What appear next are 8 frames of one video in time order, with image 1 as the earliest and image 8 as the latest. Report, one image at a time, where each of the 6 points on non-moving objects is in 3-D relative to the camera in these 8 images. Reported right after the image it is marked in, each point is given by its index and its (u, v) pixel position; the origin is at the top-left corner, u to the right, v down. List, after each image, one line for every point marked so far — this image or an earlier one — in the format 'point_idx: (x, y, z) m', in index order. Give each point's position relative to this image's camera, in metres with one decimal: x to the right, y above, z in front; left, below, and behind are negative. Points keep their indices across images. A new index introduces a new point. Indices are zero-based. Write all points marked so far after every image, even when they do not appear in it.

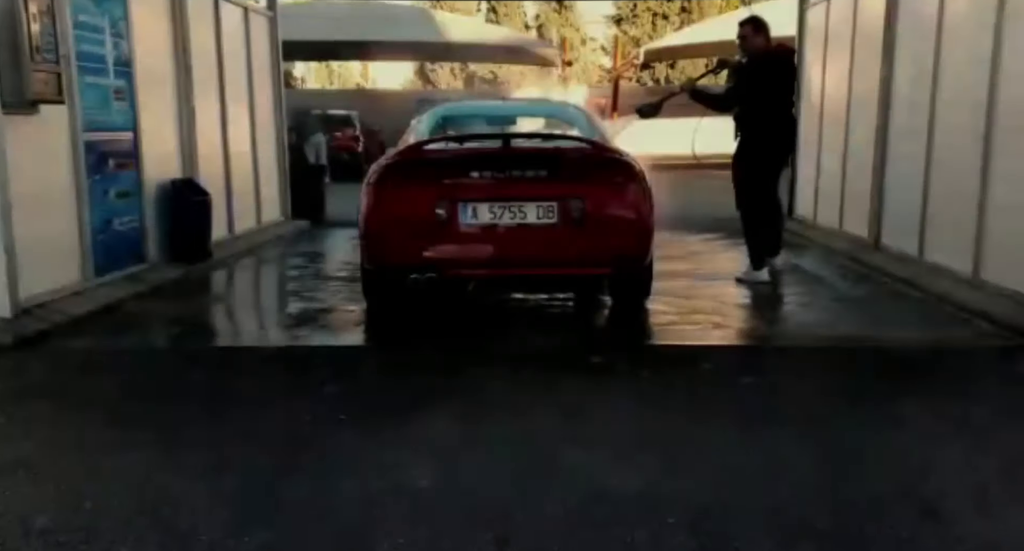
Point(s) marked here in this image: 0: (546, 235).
0: (+0.2, +0.2, +6.2) m
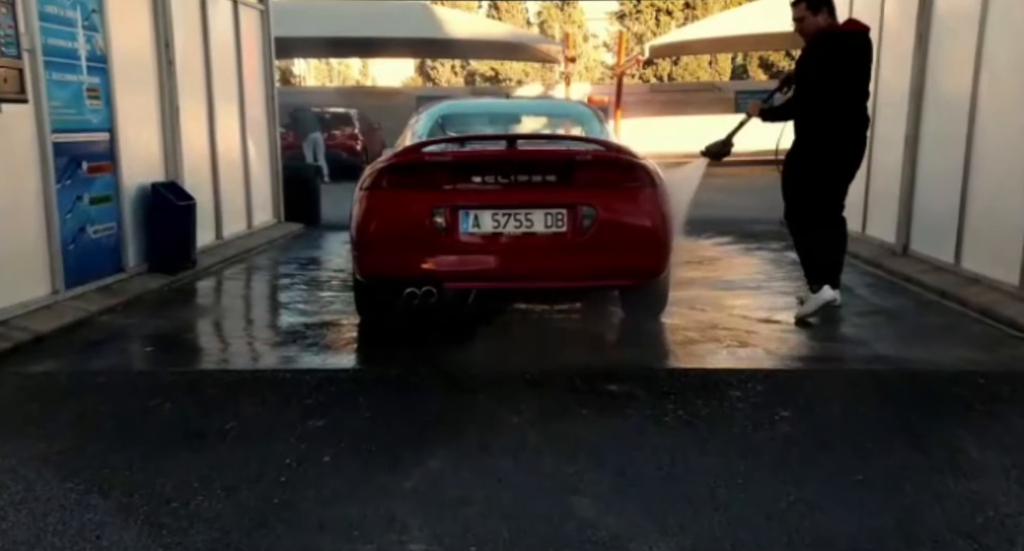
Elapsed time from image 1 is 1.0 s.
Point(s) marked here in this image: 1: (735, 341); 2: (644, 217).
0: (+0.2, +0.2, +5.7) m
1: (+1.2, -0.4, +5.7) m
2: (+0.7, +0.3, +5.7) m
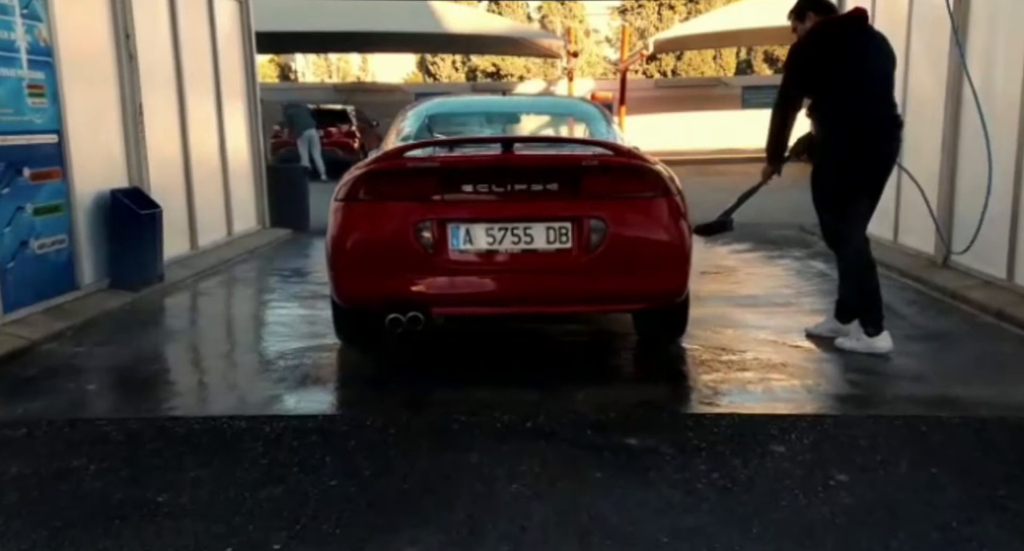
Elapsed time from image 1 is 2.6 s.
0: (+0.2, +0.1, +4.9) m
1: (+1.2, -0.5, +4.9) m
2: (+0.7, +0.2, +5.0) m
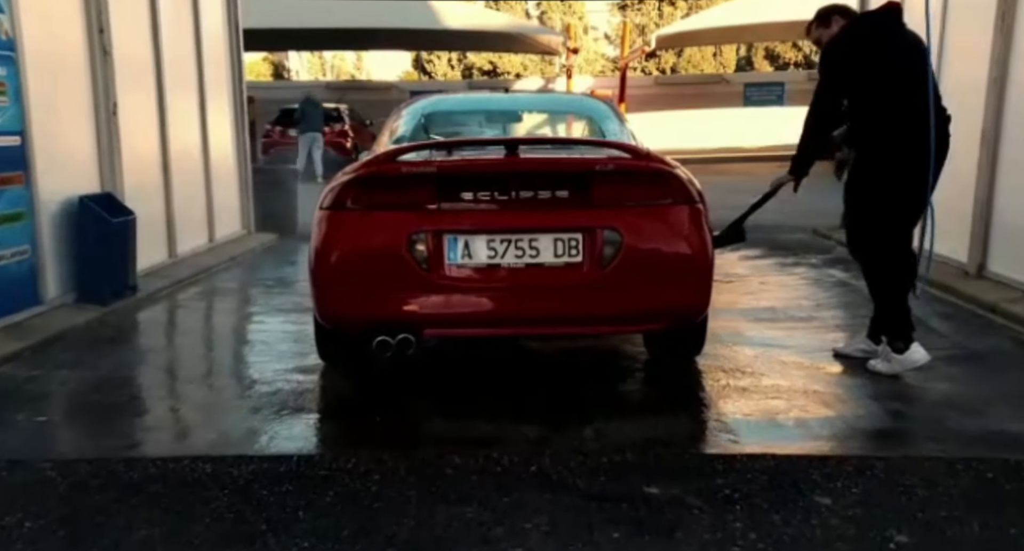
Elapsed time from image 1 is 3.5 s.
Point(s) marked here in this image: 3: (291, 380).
0: (+0.2, 0.0, +4.4) m
1: (+1.2, -0.5, +4.4) m
2: (+0.7, +0.1, +4.5) m
3: (-1.0, -0.5, +4.9) m
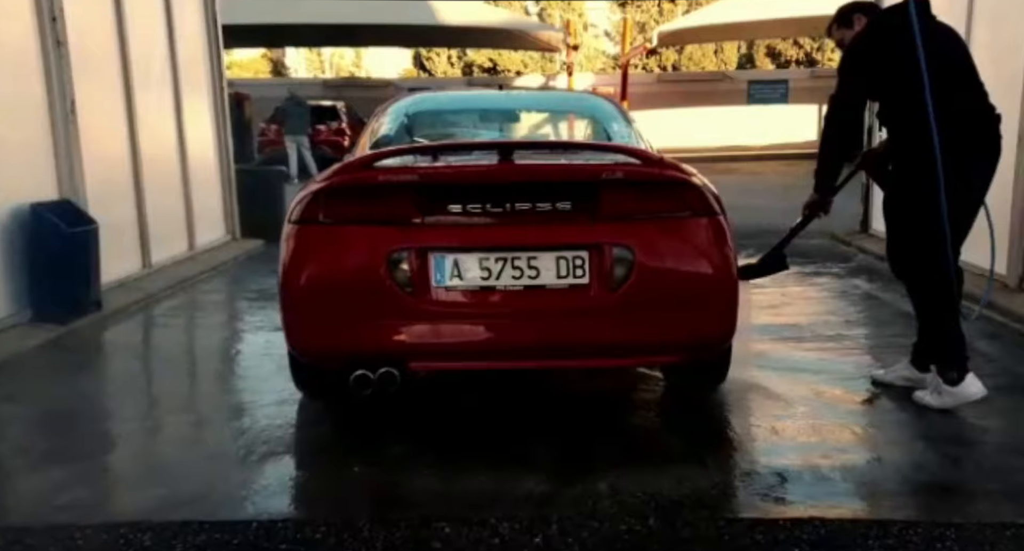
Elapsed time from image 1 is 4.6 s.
0: (+0.2, -0.1, +3.8) m
1: (+1.2, -0.6, +3.9) m
2: (+0.7, +0.1, +3.9) m
3: (-1.0, -0.6, +4.3) m
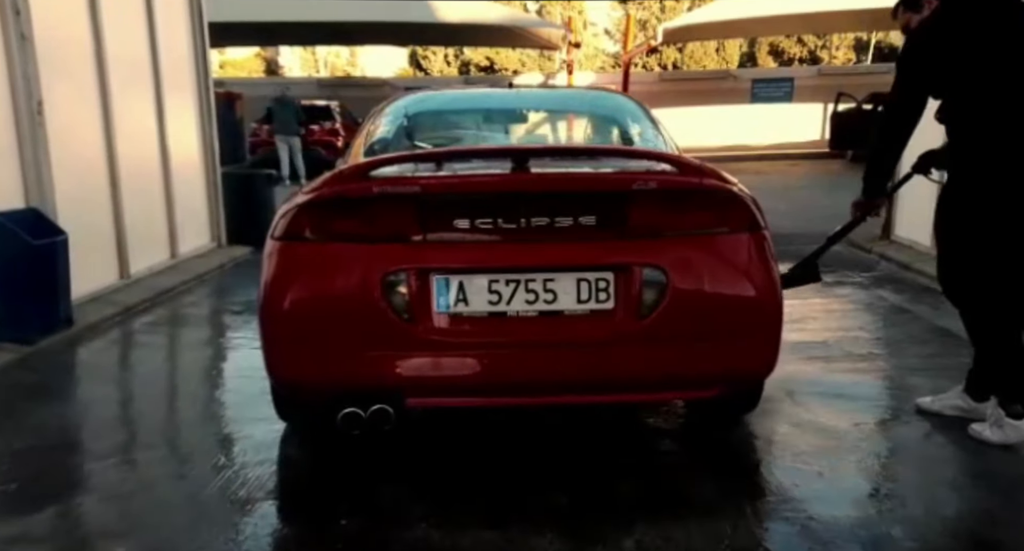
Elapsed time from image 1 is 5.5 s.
0: (+0.3, -0.2, +3.3) m
1: (+1.2, -0.7, +3.4) m
2: (+0.7, 0.0, +3.4) m
3: (-1.0, -0.7, +3.9) m
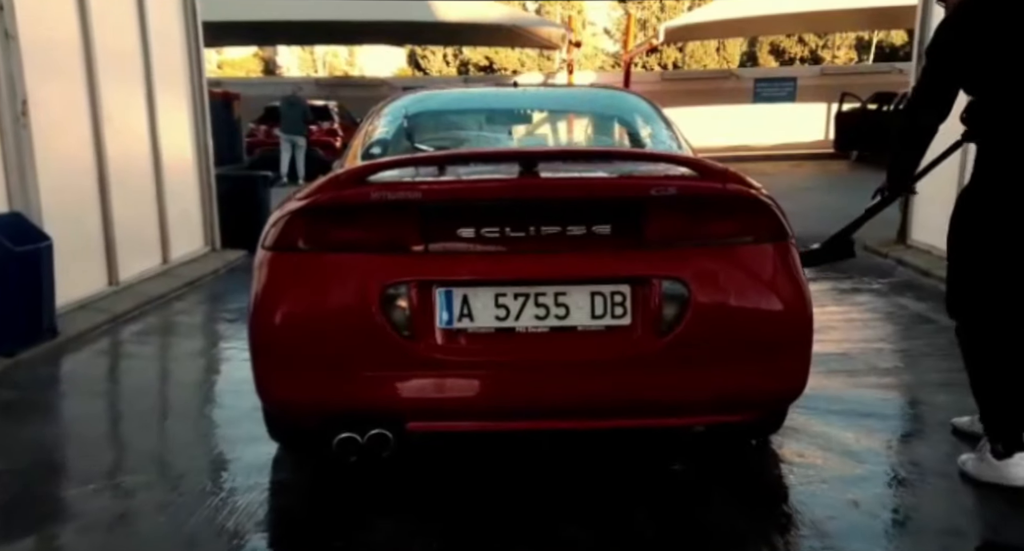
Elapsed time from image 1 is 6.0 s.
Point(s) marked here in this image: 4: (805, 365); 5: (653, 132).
0: (+0.3, -0.2, +3.1) m
1: (+1.2, -0.7, +3.1) m
2: (+0.8, -0.1, +3.2) m
3: (-0.9, -0.7, +3.6) m
4: (+0.9, -0.3, +3.3) m
5: (+0.7, +0.6, +4.7) m
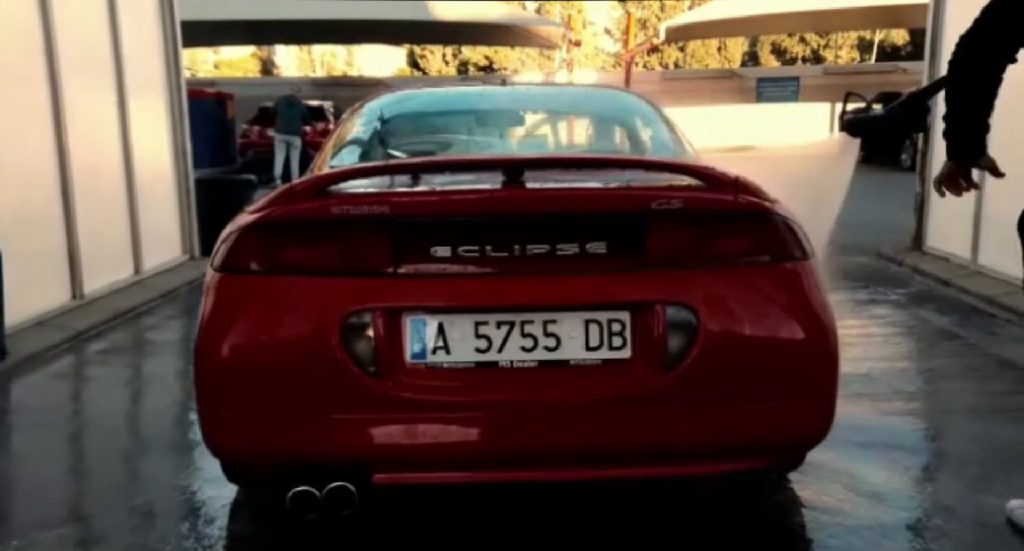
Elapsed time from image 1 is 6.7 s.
0: (+0.2, -0.3, +2.7) m
1: (+1.2, -0.8, +2.7) m
2: (+0.7, -0.1, +2.8) m
3: (-1.0, -0.8, +3.2) m
4: (+0.8, -0.3, +2.8) m
5: (+0.6, +0.6, +4.3) m
